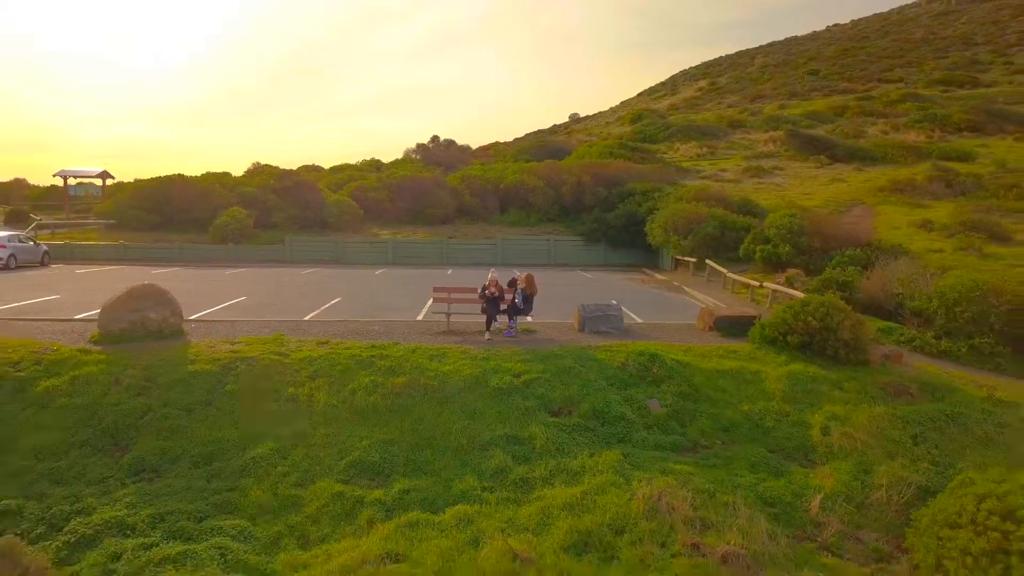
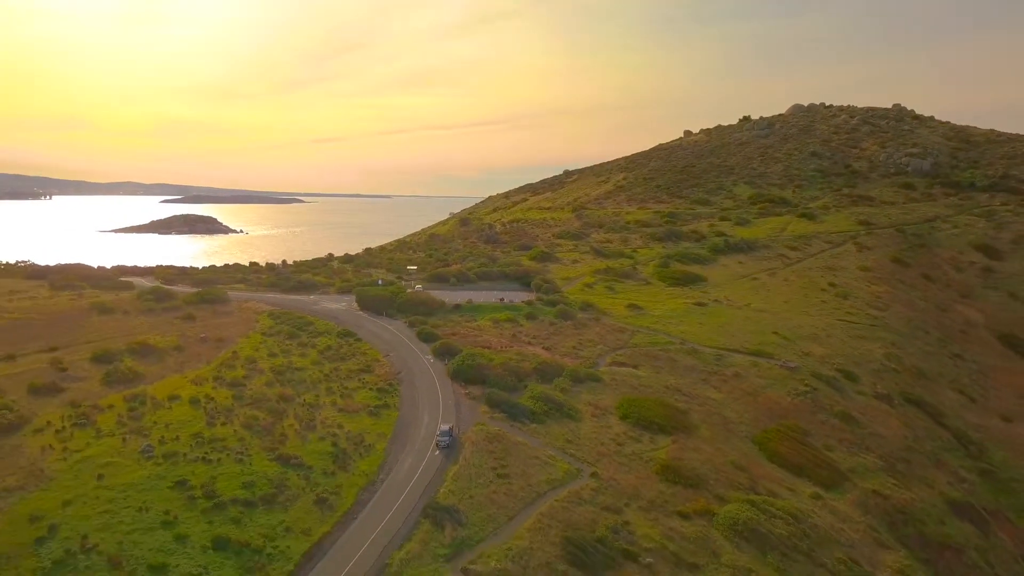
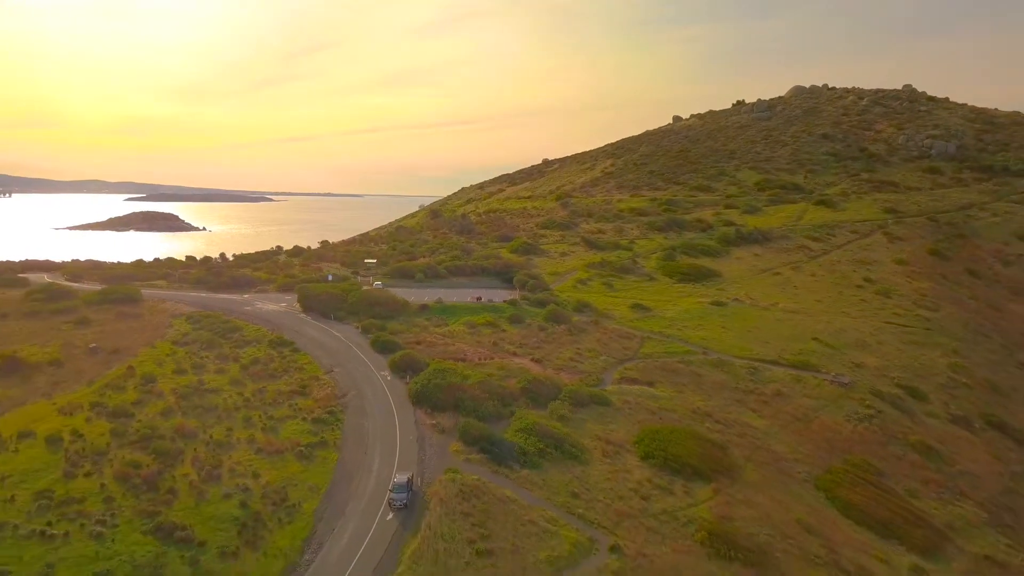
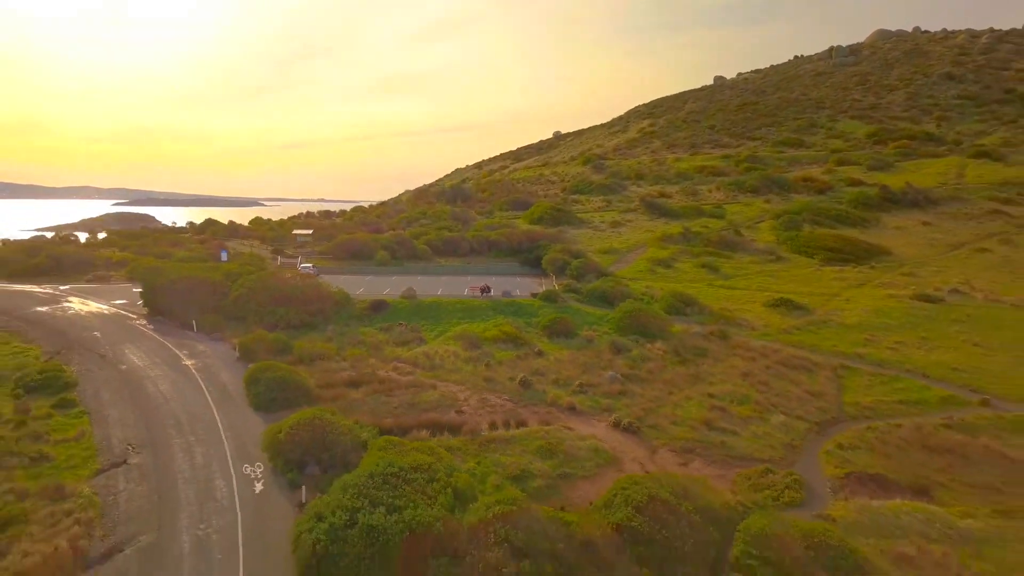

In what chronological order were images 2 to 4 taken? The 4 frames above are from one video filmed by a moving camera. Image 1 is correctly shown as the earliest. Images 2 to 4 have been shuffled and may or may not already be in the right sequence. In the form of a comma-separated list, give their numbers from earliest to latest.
4, 3, 2
